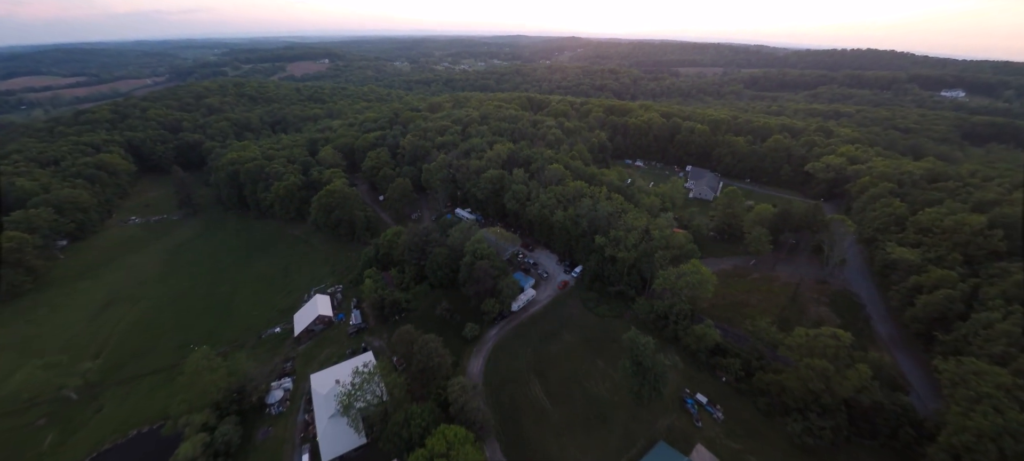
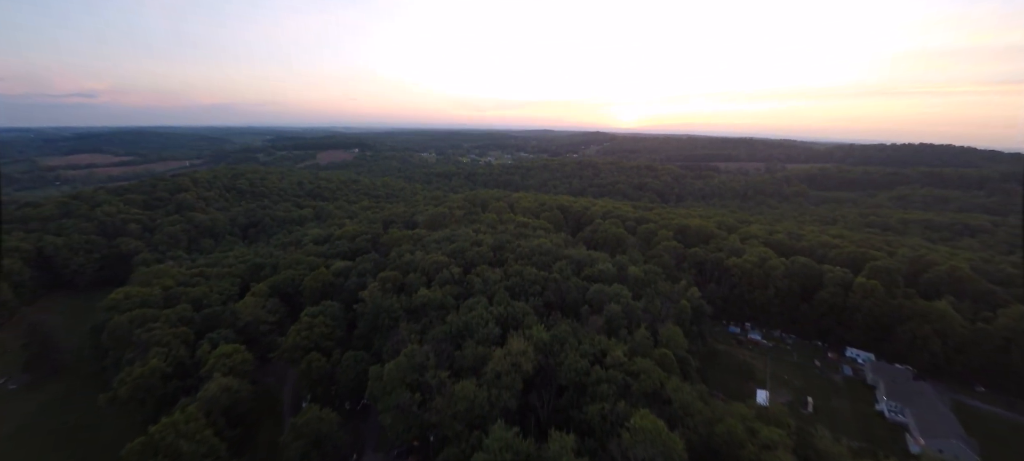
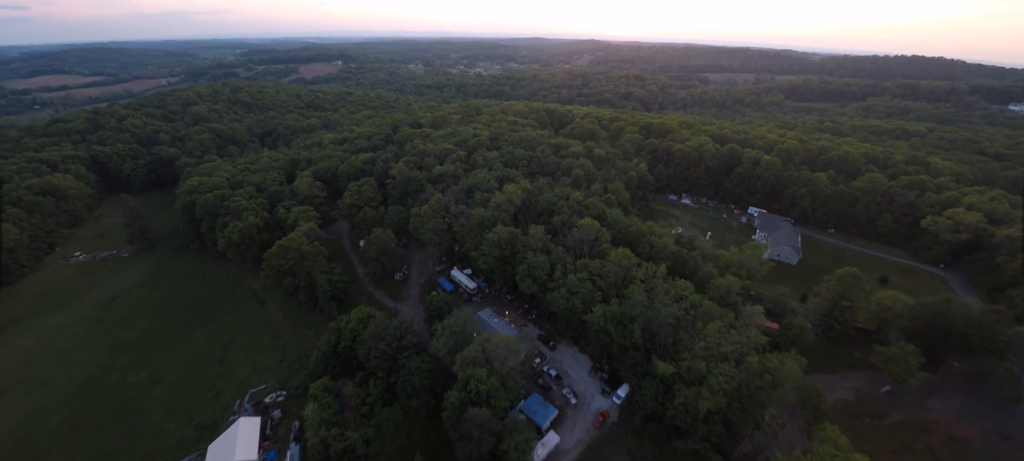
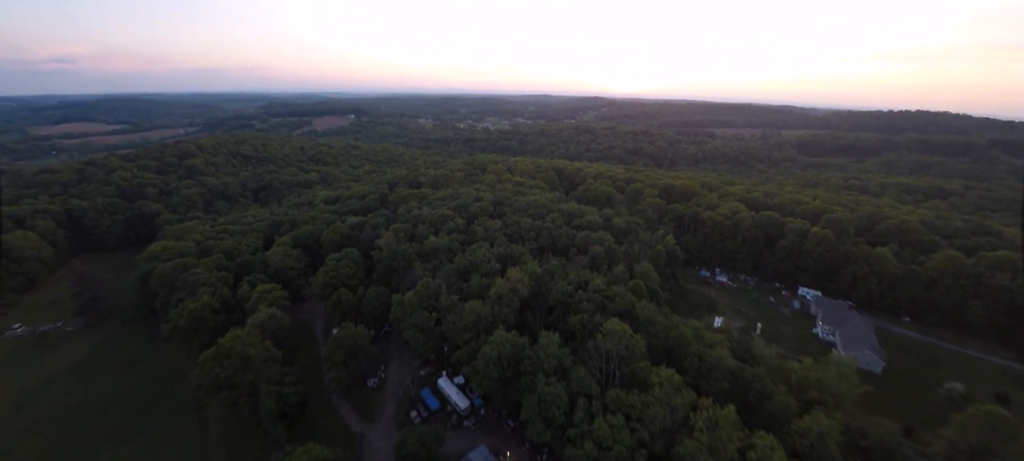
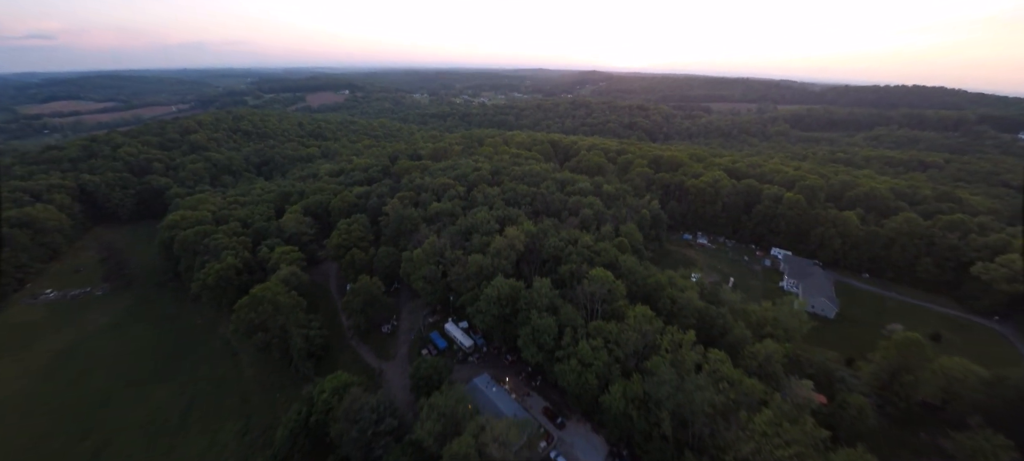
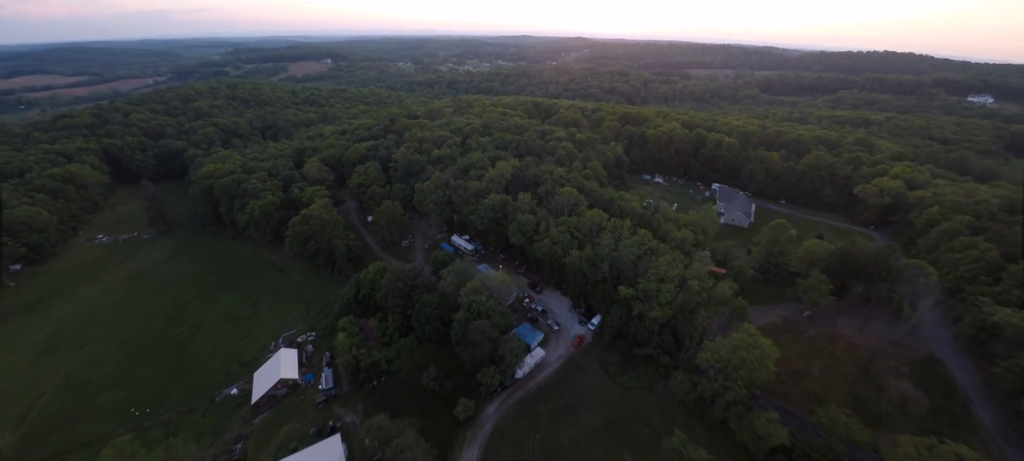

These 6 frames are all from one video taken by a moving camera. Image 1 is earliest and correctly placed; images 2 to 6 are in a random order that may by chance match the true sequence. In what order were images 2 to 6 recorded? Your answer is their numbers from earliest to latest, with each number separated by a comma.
6, 3, 5, 4, 2
